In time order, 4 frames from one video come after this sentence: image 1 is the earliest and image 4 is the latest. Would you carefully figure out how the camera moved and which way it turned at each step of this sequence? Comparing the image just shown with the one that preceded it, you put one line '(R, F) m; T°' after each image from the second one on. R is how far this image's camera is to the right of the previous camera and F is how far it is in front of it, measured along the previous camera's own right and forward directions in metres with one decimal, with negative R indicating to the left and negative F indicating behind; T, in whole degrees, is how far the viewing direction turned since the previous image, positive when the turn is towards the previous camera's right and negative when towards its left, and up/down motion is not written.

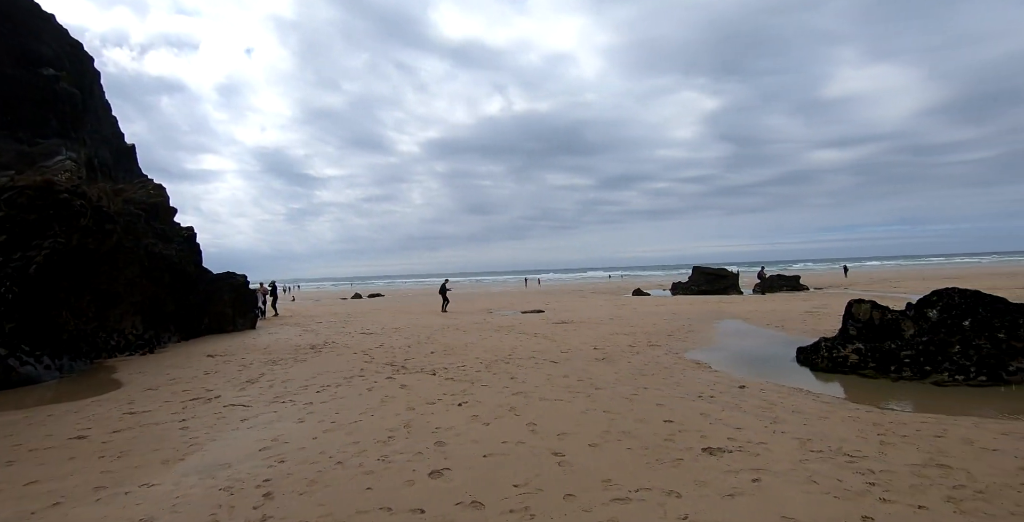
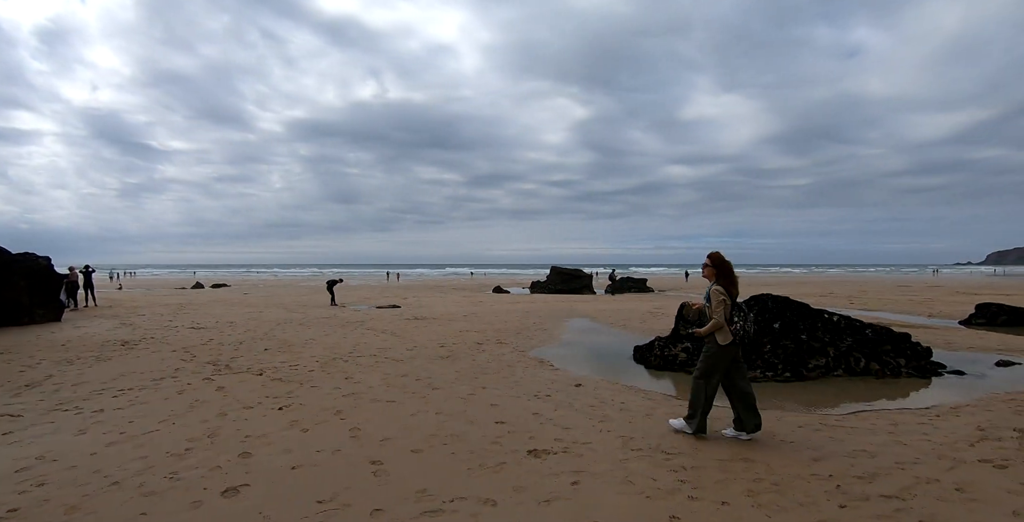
(+0.5, +0.5) m; +13°
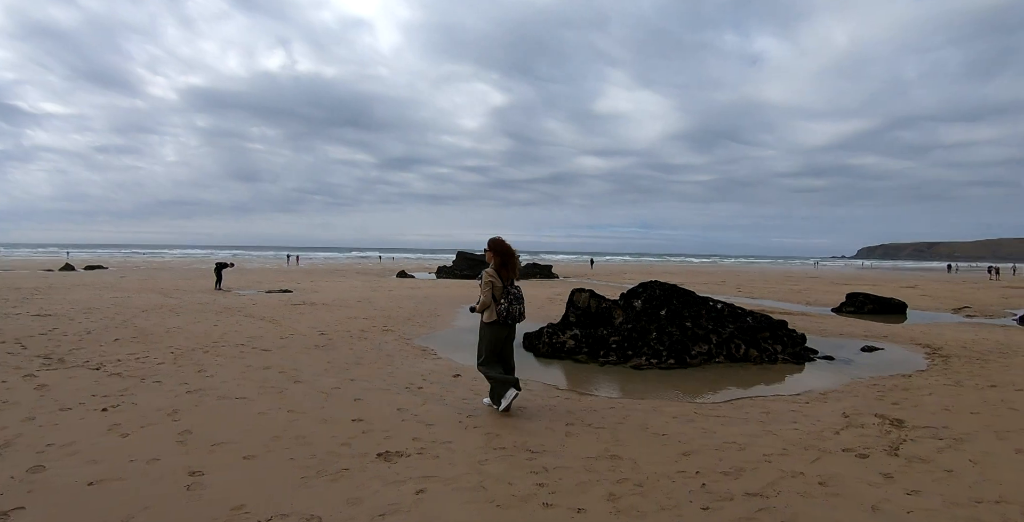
(+0.5, +0.6) m; +9°
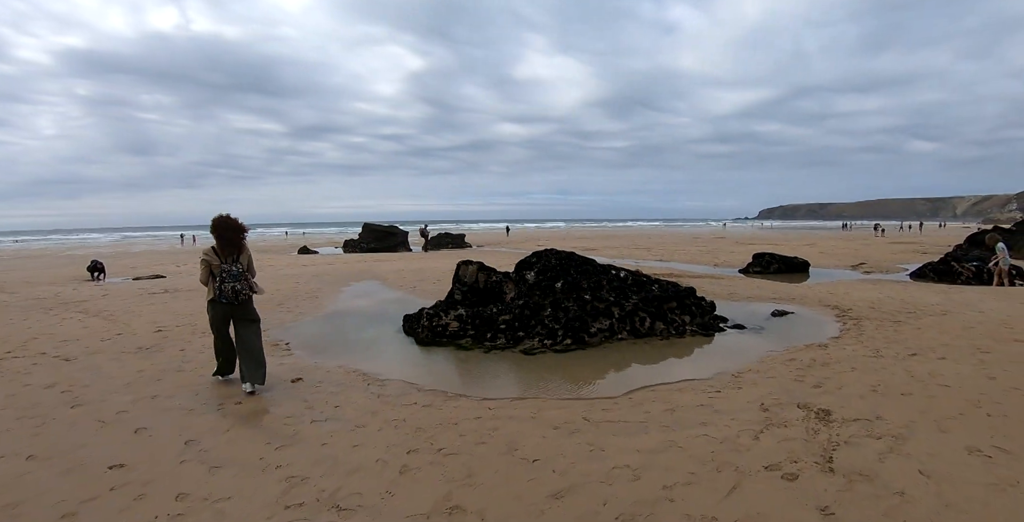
(+0.7, +1.4) m; +7°
